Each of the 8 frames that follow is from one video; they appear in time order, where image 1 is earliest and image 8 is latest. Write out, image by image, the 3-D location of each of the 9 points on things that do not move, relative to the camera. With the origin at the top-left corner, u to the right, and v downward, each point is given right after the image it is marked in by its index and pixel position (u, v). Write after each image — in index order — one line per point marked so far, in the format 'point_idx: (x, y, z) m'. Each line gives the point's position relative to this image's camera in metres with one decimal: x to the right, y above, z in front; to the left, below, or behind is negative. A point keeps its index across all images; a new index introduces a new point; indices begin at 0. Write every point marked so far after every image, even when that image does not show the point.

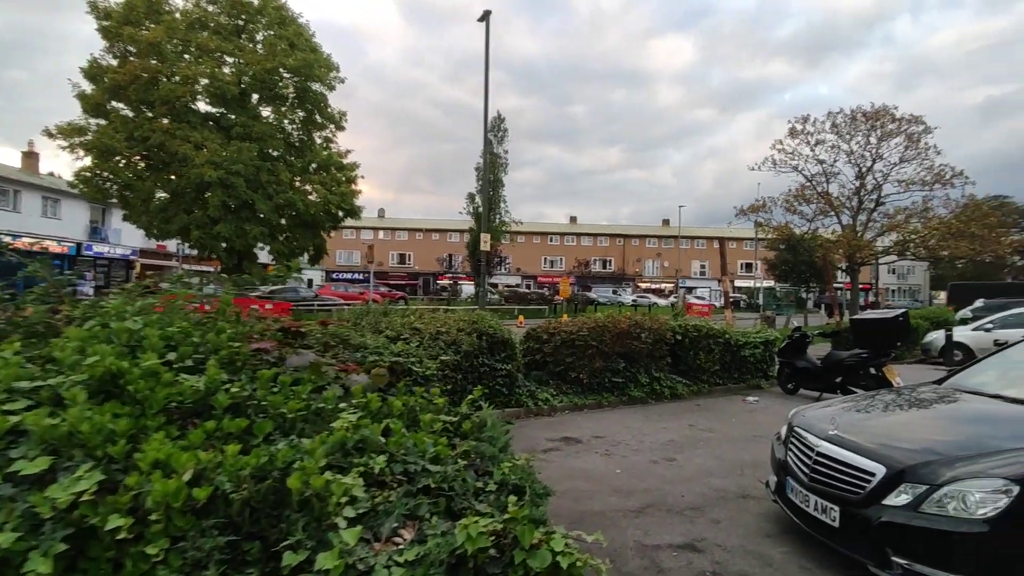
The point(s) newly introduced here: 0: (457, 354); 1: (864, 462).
0: (-0.7, -0.9, +7.5) m
1: (+2.3, -1.1, +3.6) m
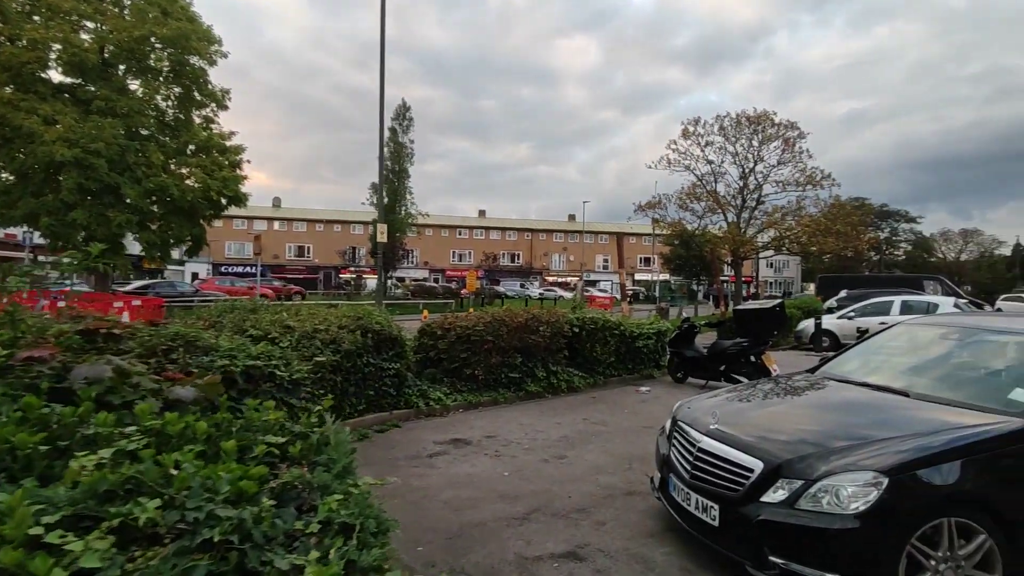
0: (-2.1, -0.8, +6.8) m
1: (+1.4, -1.1, +3.5) m
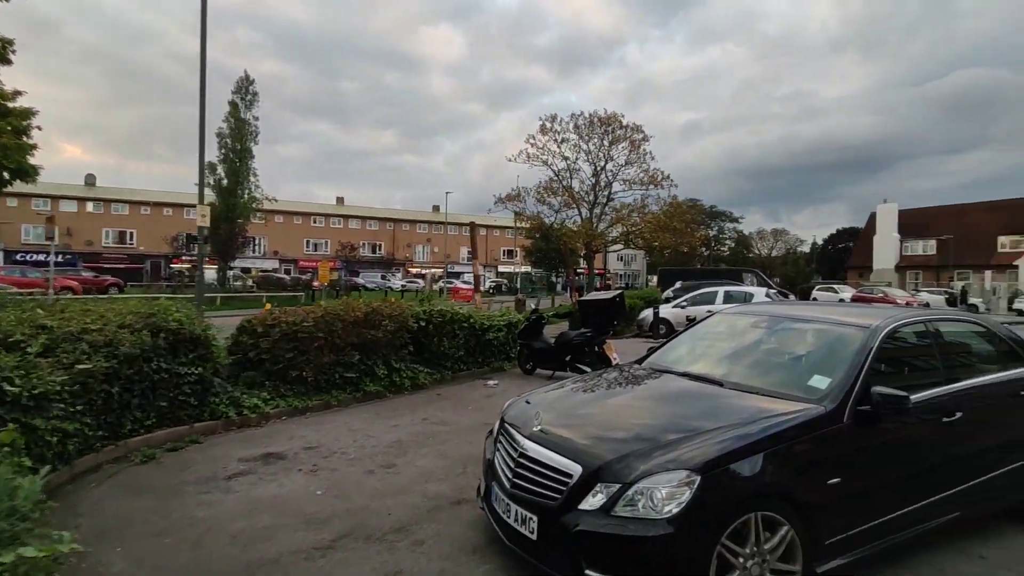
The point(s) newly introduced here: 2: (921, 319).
0: (-4.0, -0.7, +5.6) m
1: (+0.3, -1.0, +3.2) m
2: (+3.1, -0.2, +4.3) m
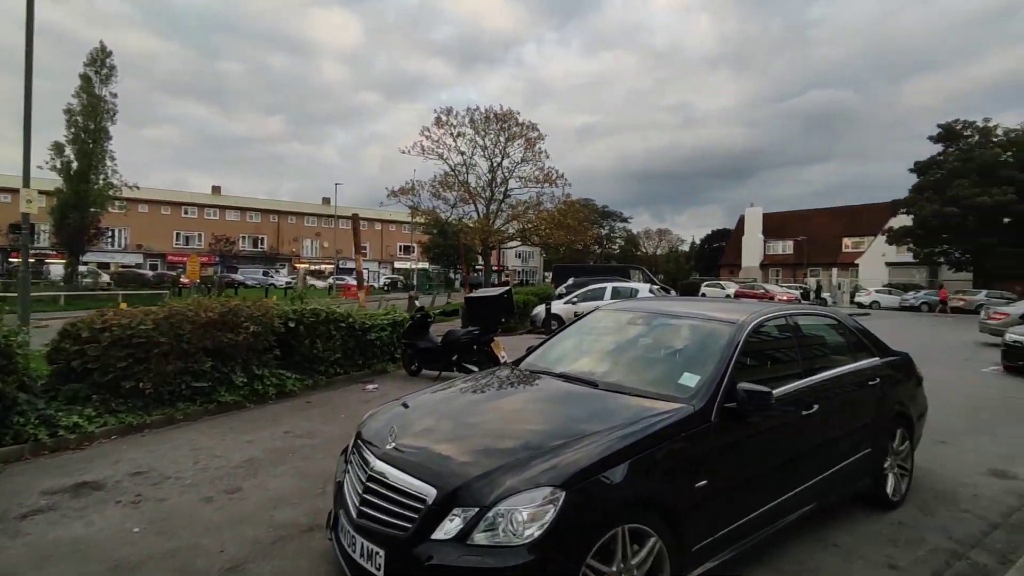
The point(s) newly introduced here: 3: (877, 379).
0: (-5.1, -0.7, +4.4) m
1: (-0.5, -1.0, +2.8) m
2: (+2.1, -0.2, +4.4) m
3: (+3.0, -0.8, +4.6) m
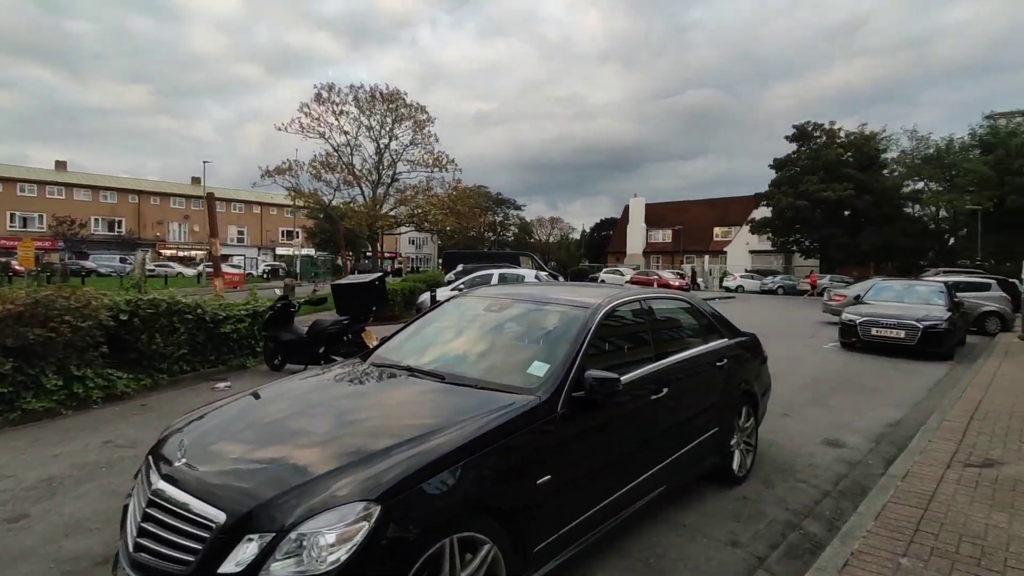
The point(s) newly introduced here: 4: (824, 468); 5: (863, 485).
0: (-6.1, -0.6, +3.0) m
1: (-1.3, -0.9, +2.3) m
2: (+1.0, -0.1, +4.3) m
3: (+1.8, -0.6, +4.8) m
4: (+2.9, -1.7, +5.2) m
5: (+3.0, -1.7, +4.8) m
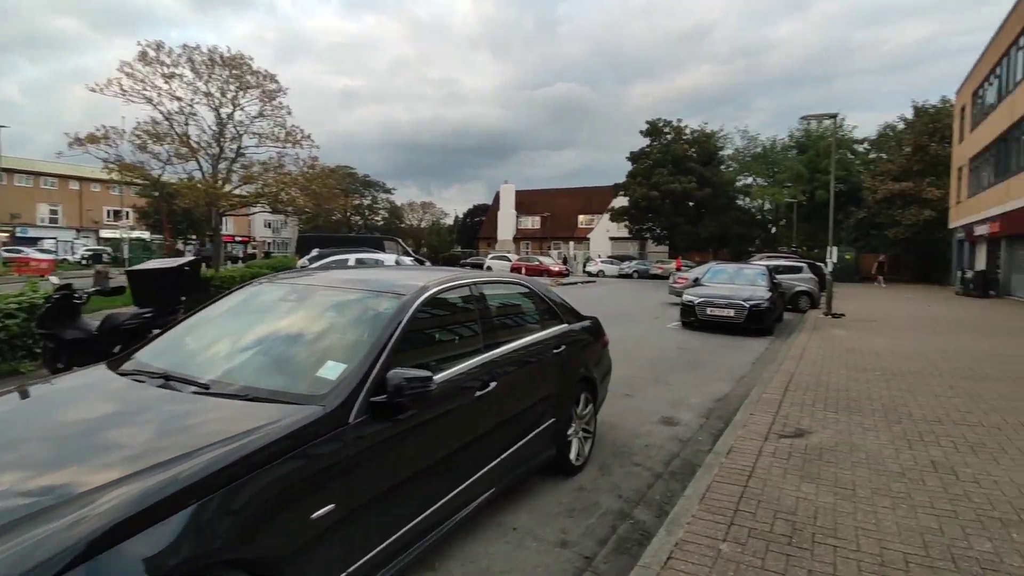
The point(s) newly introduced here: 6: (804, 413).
0: (-6.9, -0.6, +1.0) m
1: (-2.1, -0.9, +1.5) m
2: (-0.3, 0.0, +3.9) m
3: (+0.4, -0.5, +4.5) m
4: (+1.4, -1.5, +5.3) m
5: (+1.6, -1.5, +4.9) m
6: (+3.2, -1.4, +6.2) m
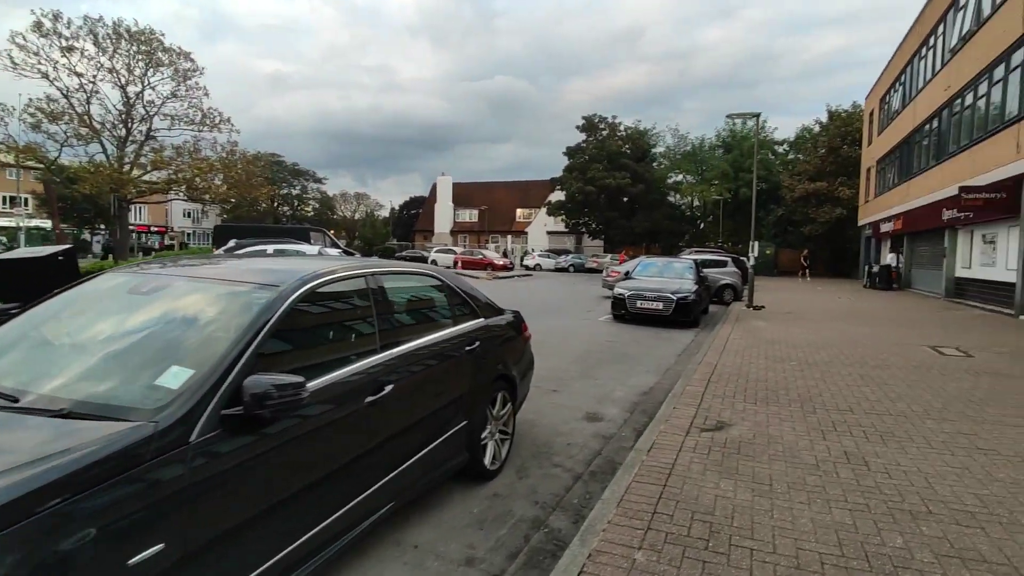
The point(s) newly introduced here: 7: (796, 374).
0: (-7.2, -0.6, -0.1) m
1: (-2.4, -0.8, +0.9) m
2: (-0.9, +0.1, +3.5) m
3: (-0.3, -0.4, +4.2) m
4: (+0.6, -1.4, +5.1) m
5: (+0.9, -1.5, +4.7) m
6: (+2.4, -1.3, +6.2) m
7: (+4.0, -1.2, +7.9) m
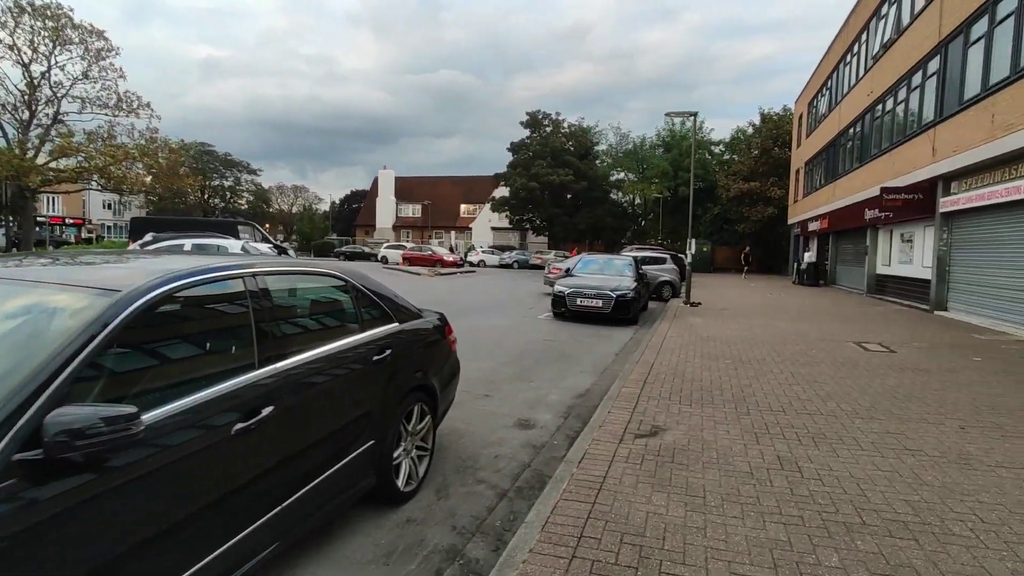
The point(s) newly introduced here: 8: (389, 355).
0: (-7.3, -0.7, -1.2) m
1: (-2.6, -0.9, +0.3) m
2: (-1.4, +0.1, +3.0) m
3: (-0.8, -0.4, +3.8) m
4: (0.0, -1.4, +4.7) m
5: (+0.2, -1.5, +4.4) m
6: (+1.6, -1.3, +6.0) m
7: (+3.1, -1.2, +7.8) m
8: (-0.8, -0.4, +3.8) m
